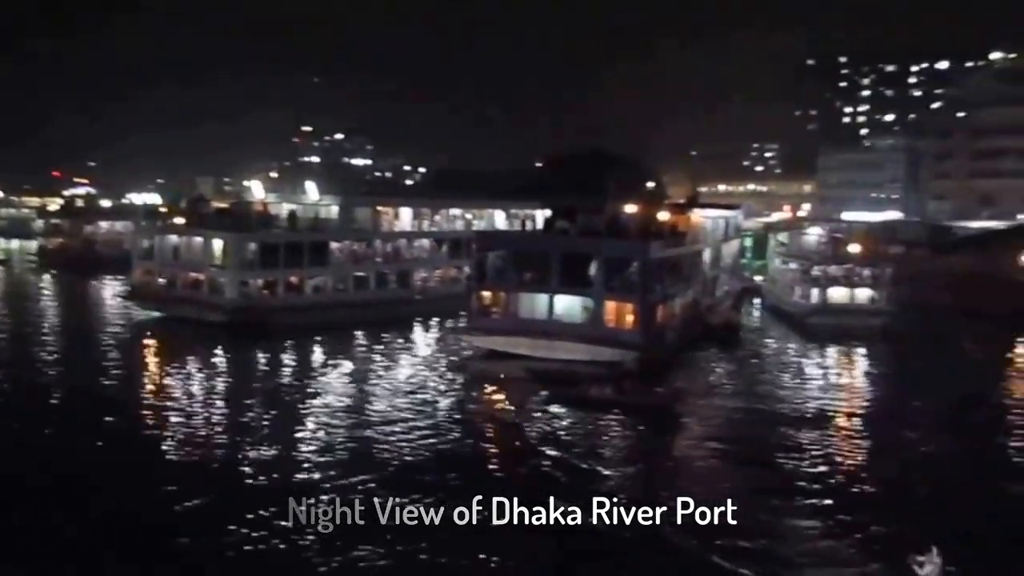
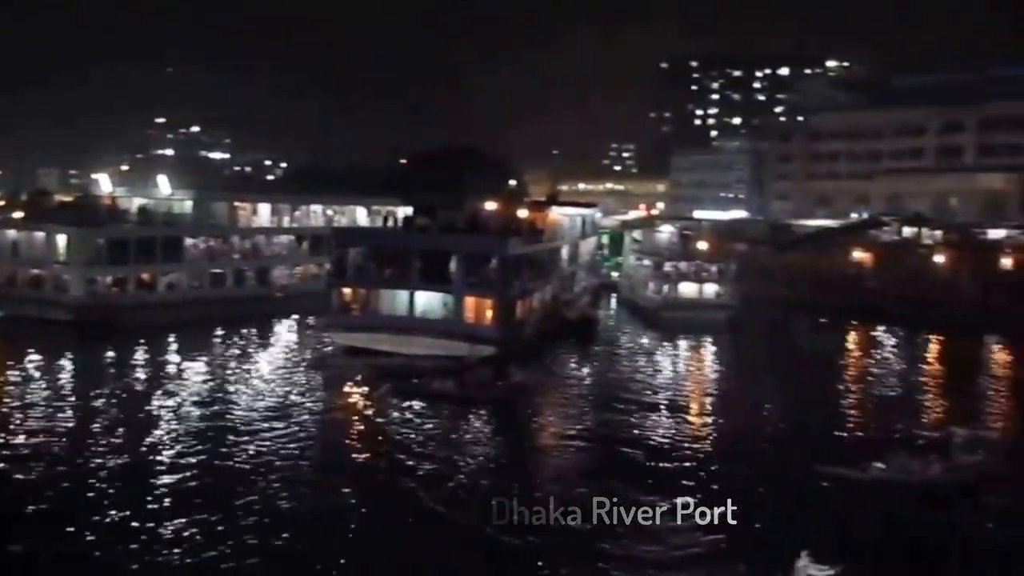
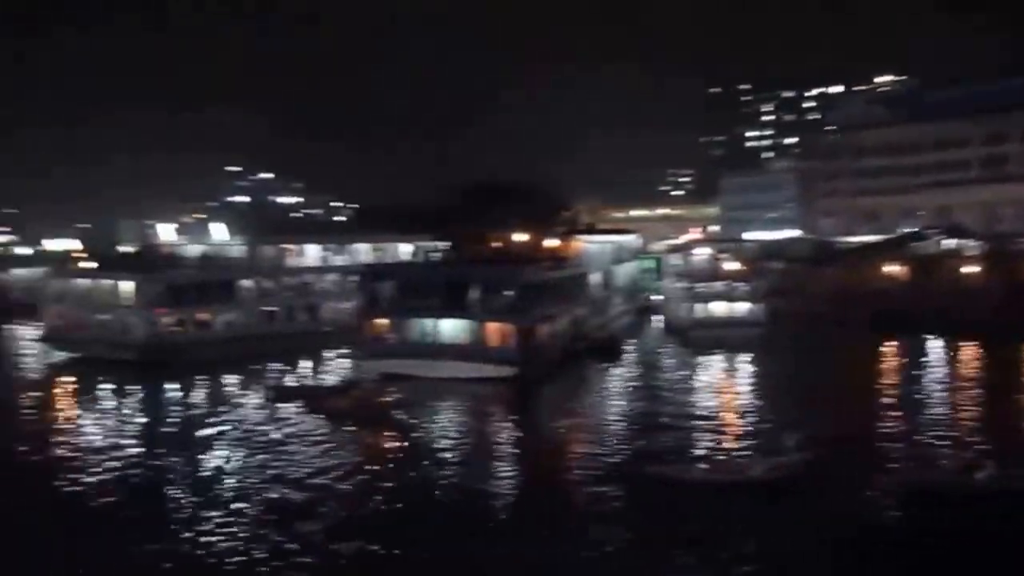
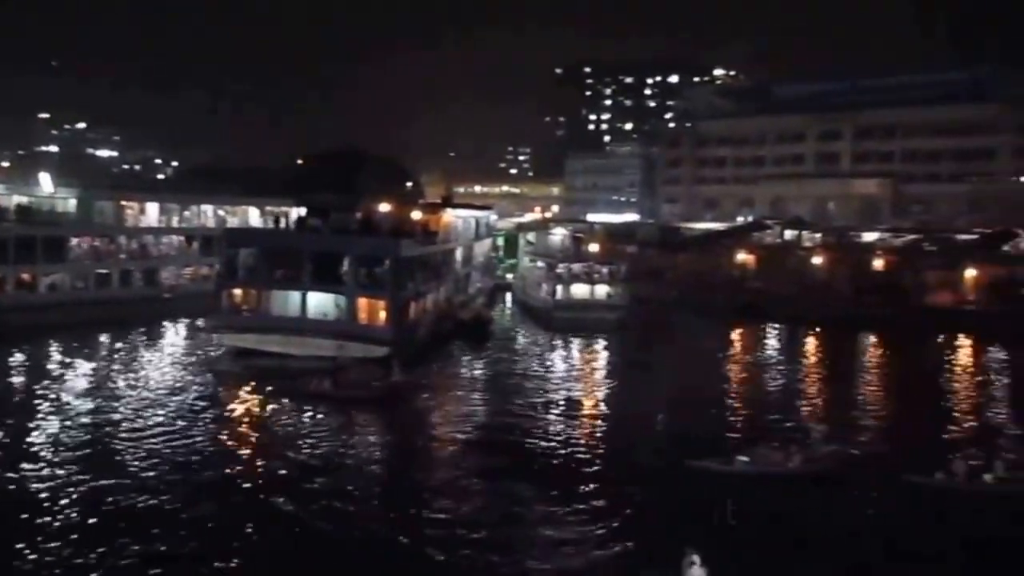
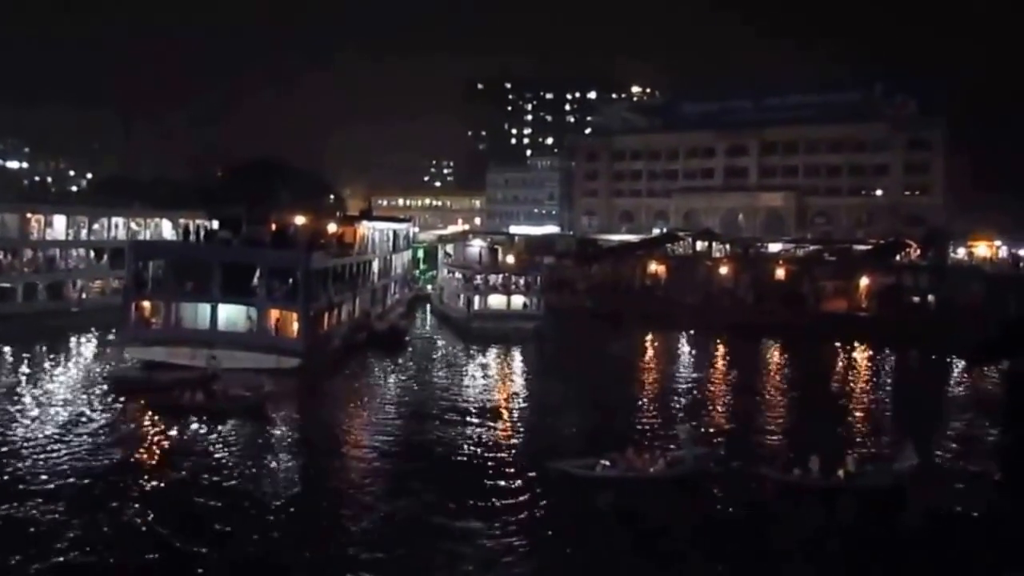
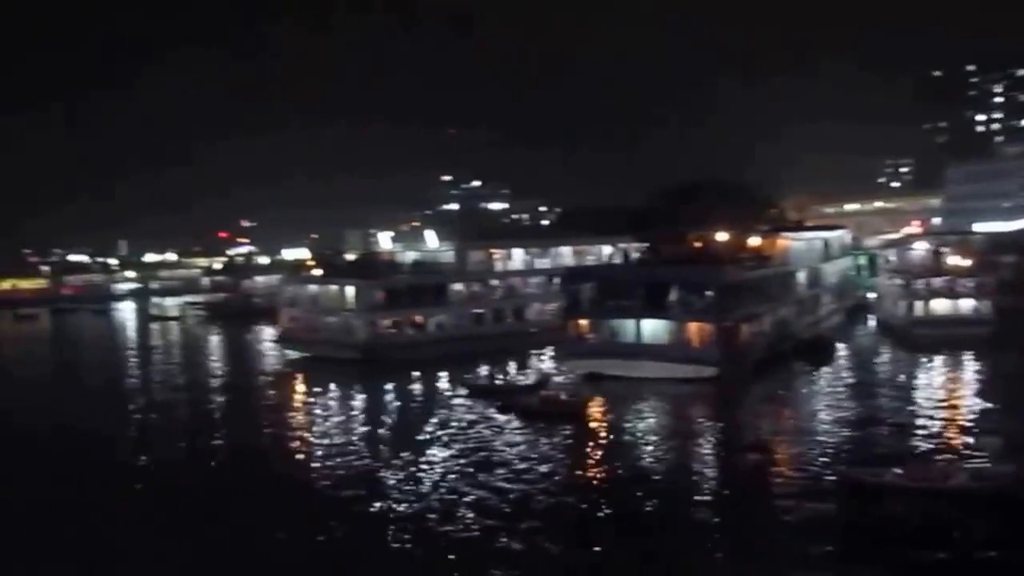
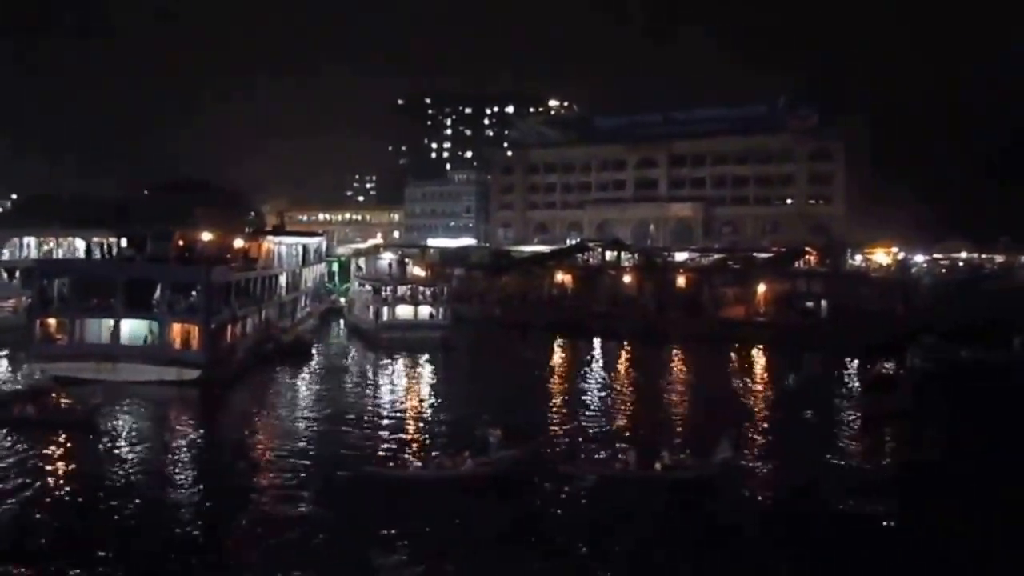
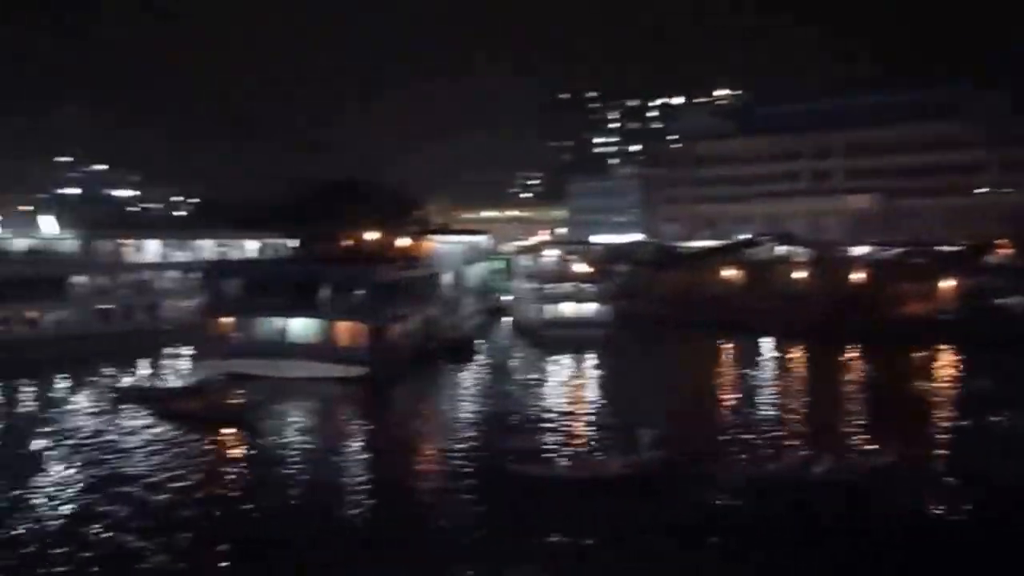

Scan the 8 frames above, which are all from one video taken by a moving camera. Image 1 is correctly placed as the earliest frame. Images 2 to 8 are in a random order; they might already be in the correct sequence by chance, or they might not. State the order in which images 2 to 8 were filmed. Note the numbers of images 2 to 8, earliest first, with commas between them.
2, 4, 5, 7, 8, 3, 6
